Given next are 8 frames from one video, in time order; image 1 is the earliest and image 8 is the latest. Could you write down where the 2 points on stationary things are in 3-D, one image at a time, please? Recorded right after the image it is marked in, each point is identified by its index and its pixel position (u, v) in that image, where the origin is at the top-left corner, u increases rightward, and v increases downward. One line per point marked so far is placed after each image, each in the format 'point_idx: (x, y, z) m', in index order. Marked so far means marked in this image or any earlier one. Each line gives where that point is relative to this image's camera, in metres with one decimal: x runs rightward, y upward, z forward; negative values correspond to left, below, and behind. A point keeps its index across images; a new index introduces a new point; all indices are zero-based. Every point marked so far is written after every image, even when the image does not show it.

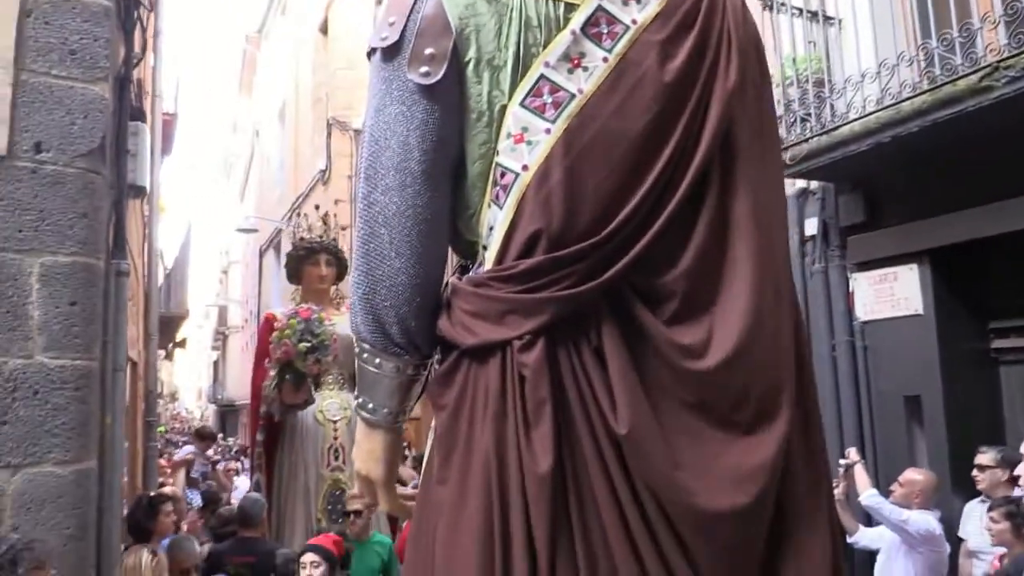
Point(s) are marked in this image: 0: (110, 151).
0: (-1.1, +0.4, +4.6) m
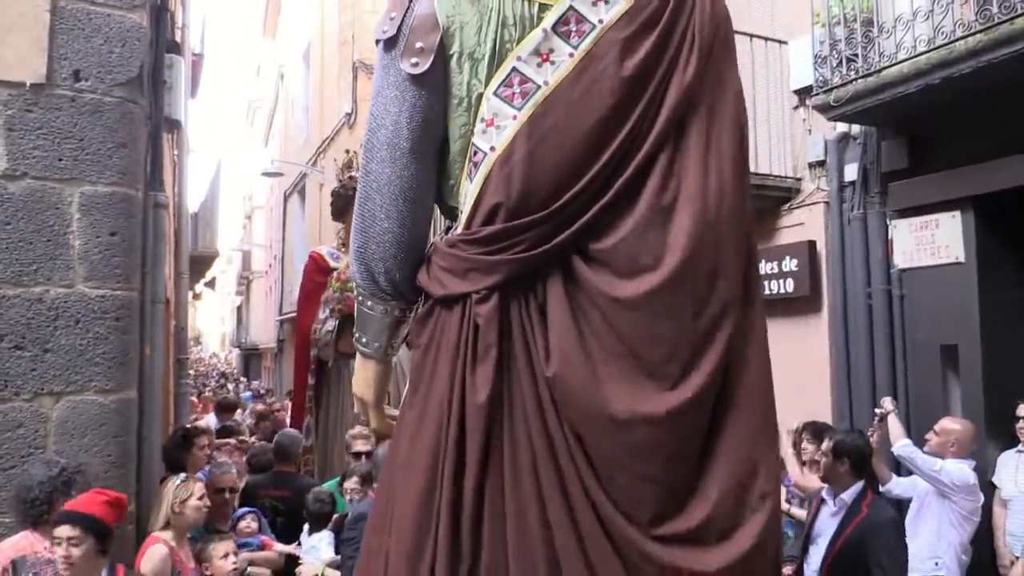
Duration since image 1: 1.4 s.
0: (-1.0, +0.6, +4.5) m
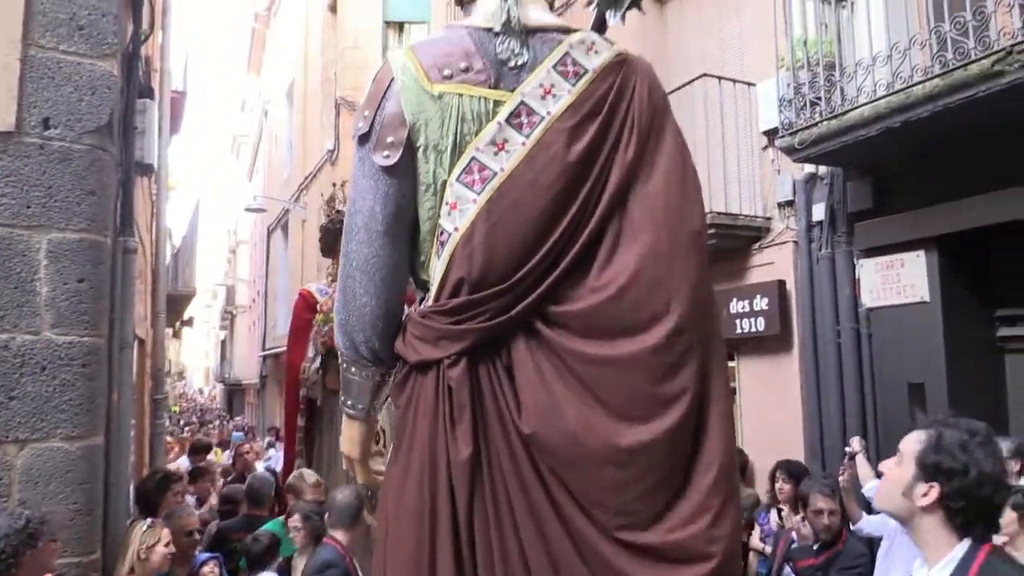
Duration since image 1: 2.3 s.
0: (-1.1, +0.4, +4.6) m
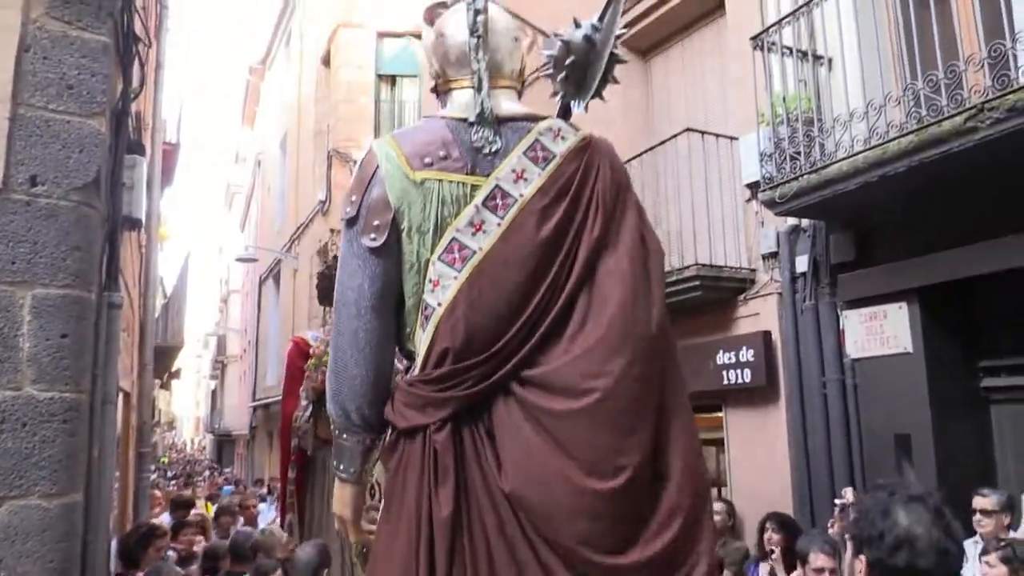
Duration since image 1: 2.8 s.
0: (-1.2, +0.3, +4.6) m
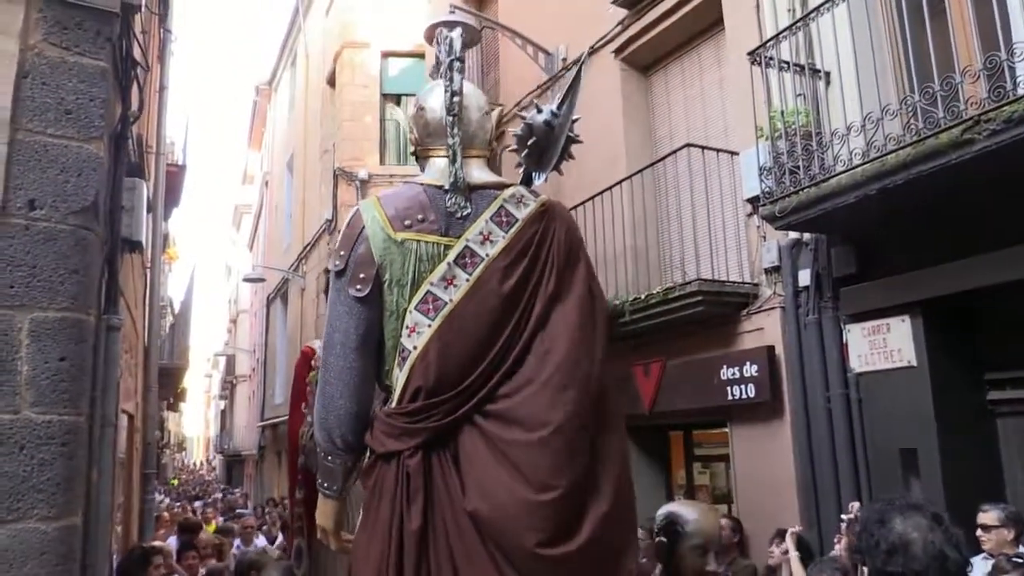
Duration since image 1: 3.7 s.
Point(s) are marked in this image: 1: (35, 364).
0: (-1.2, +0.2, +4.6) m
1: (-1.2, -0.2, +4.1) m
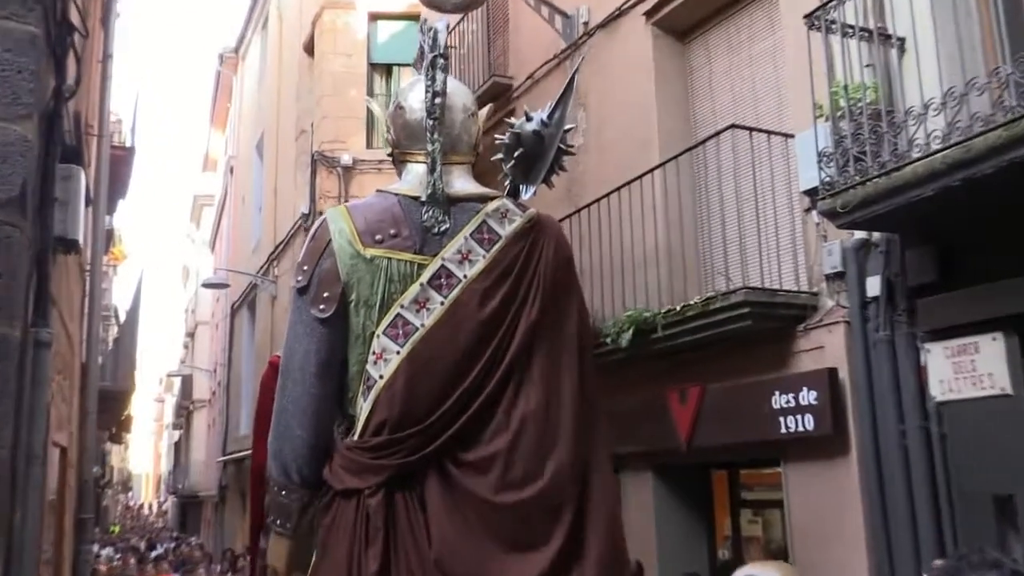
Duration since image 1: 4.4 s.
0: (-1.1, +0.2, +3.7) m
1: (-1.2, -0.2, +3.2) m
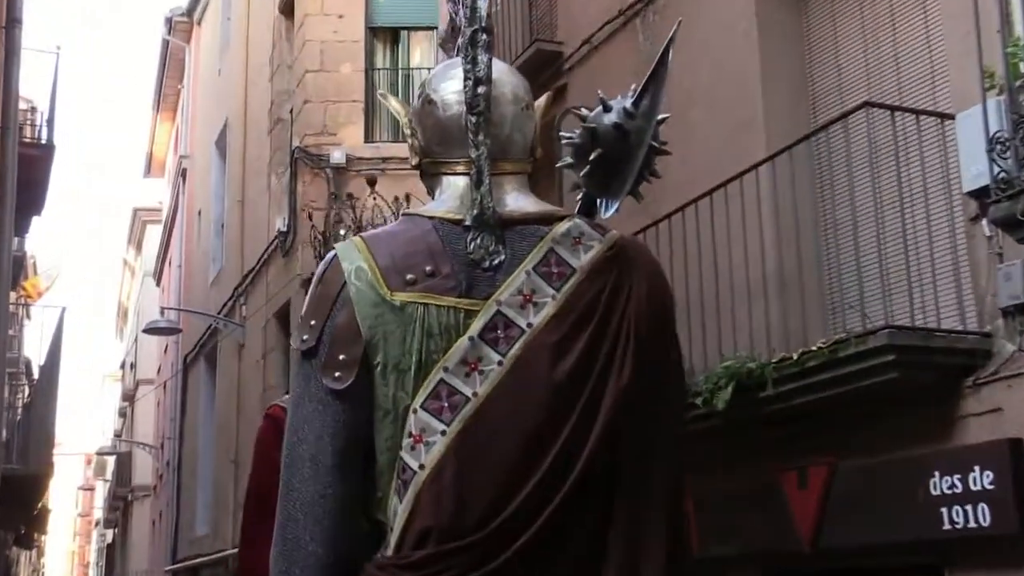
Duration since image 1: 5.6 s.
0: (-1.0, +0.1, +2.6) m
1: (-1.1, -0.3, +2.0) m
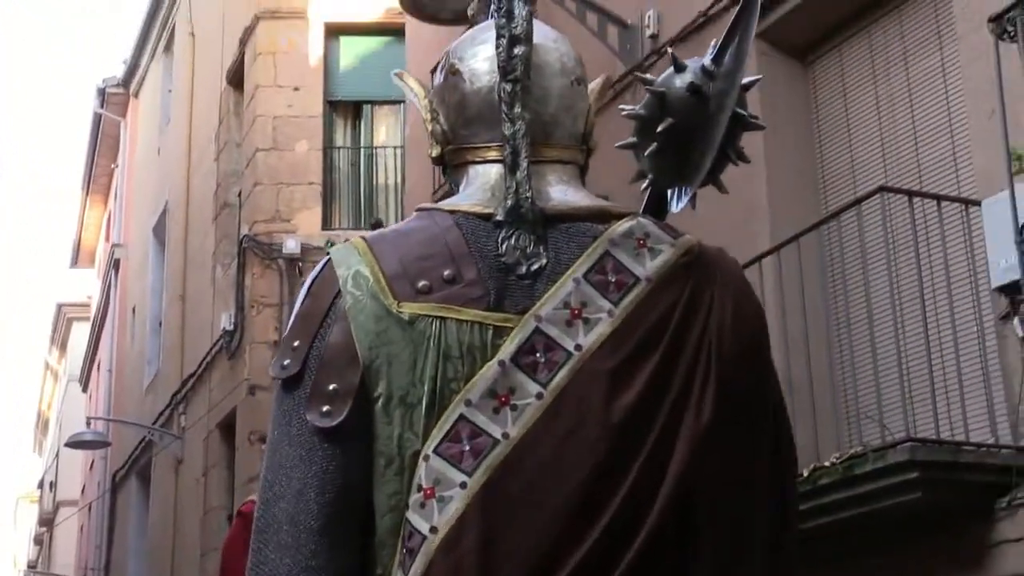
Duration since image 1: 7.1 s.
0: (-1.1, 0.0, +2.2) m
1: (-1.1, -0.4, +1.6) m
